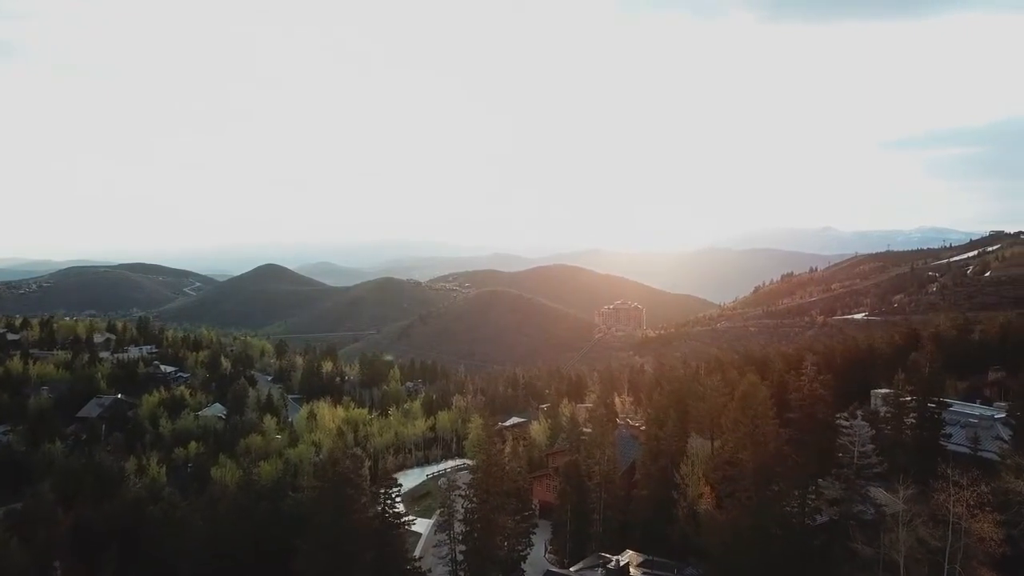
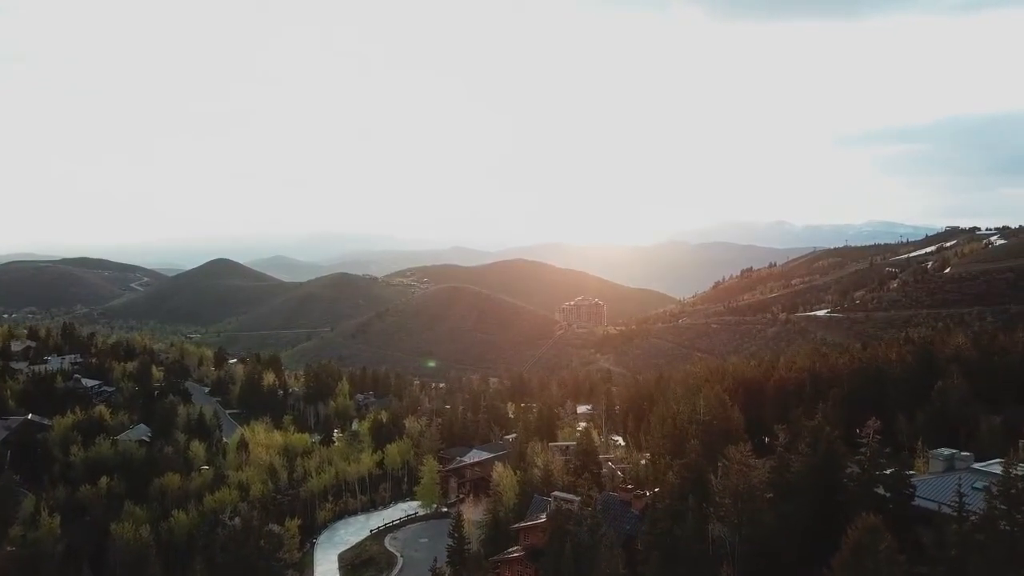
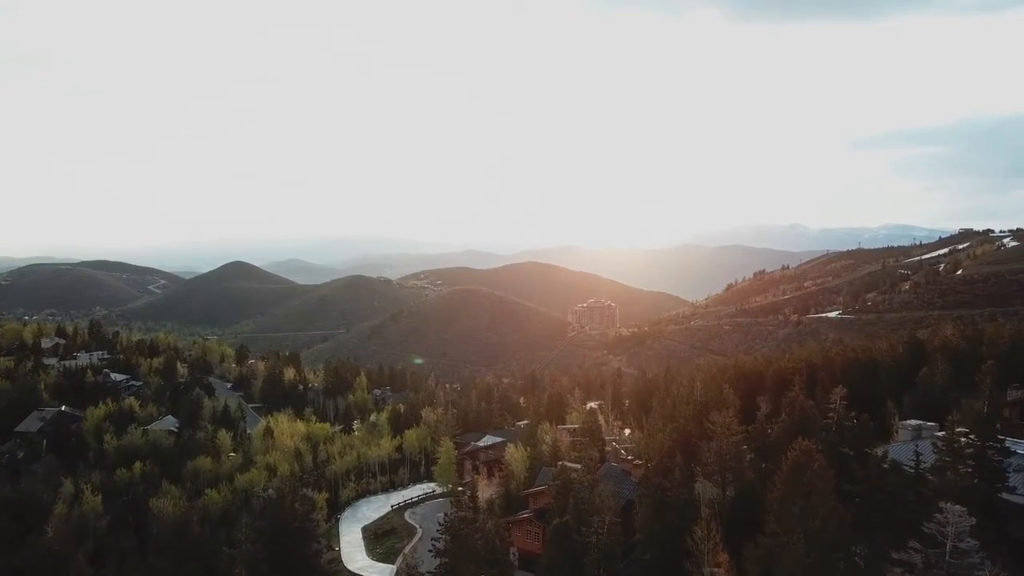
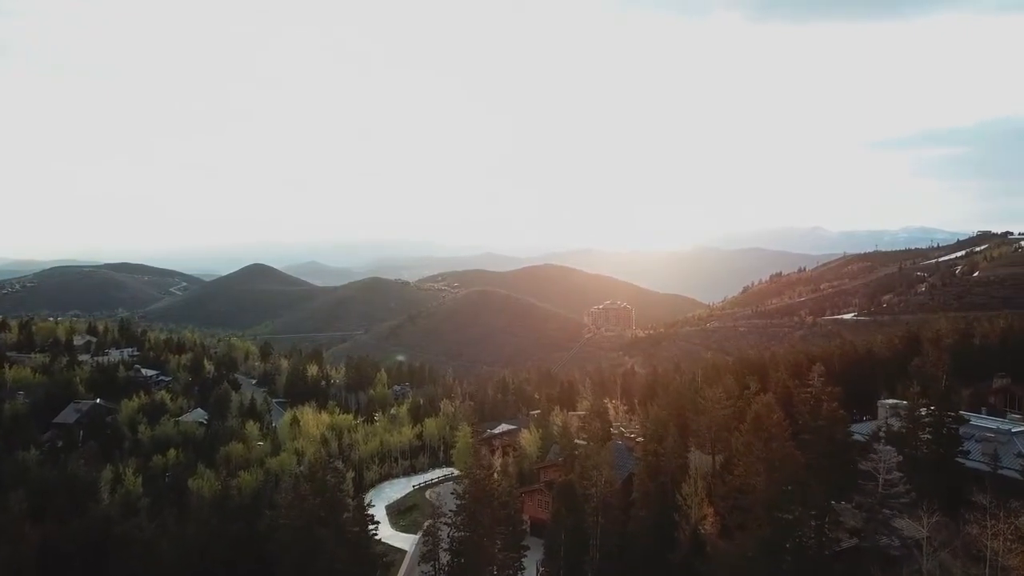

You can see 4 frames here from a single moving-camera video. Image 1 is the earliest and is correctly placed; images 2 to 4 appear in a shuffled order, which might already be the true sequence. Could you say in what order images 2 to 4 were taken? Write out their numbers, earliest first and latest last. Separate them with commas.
4, 3, 2
